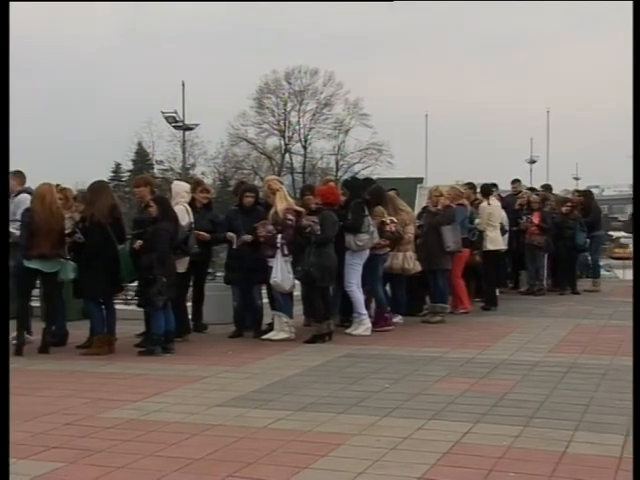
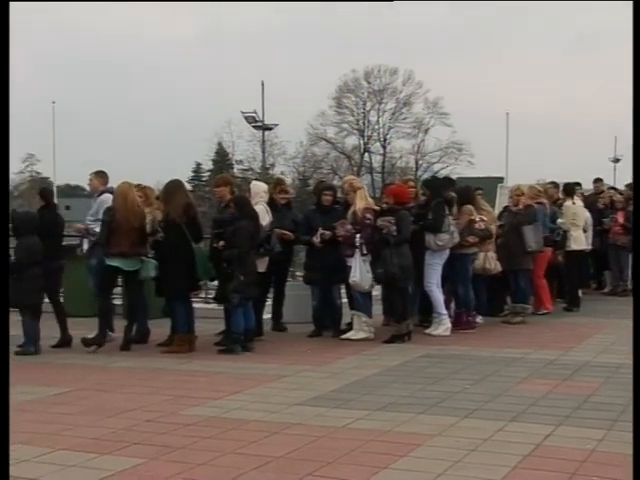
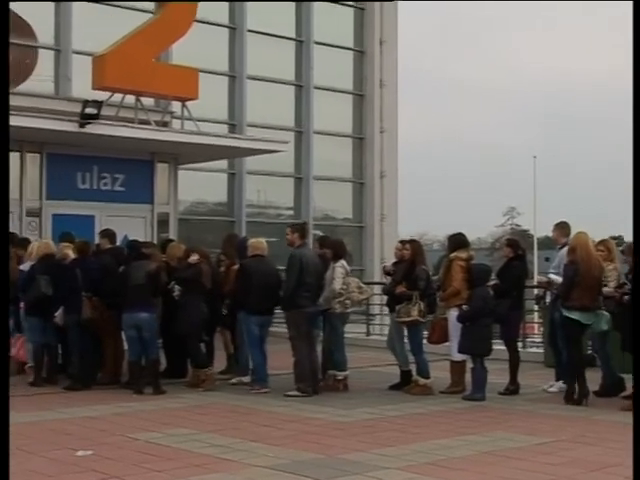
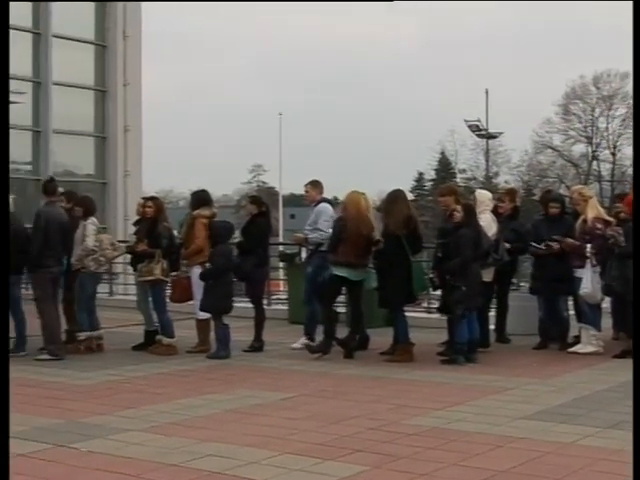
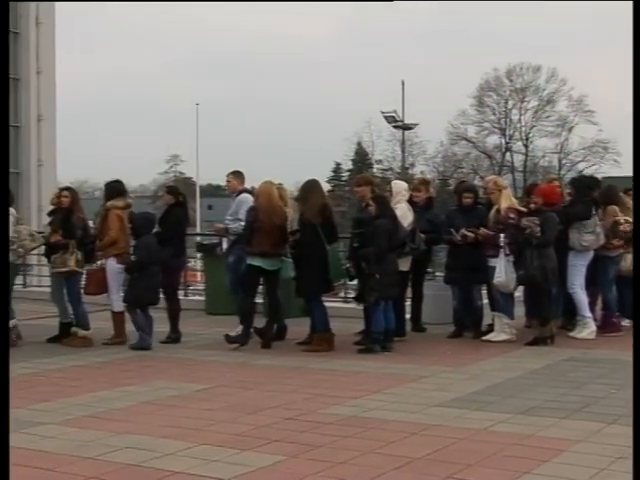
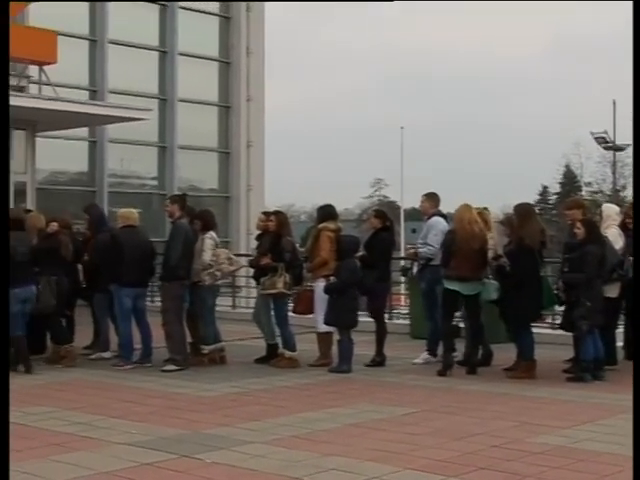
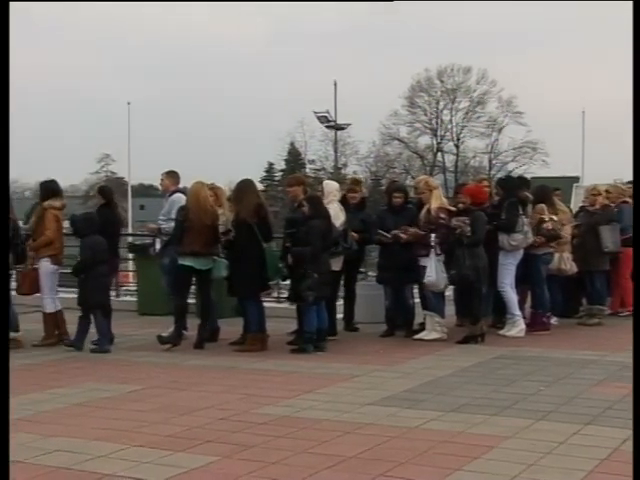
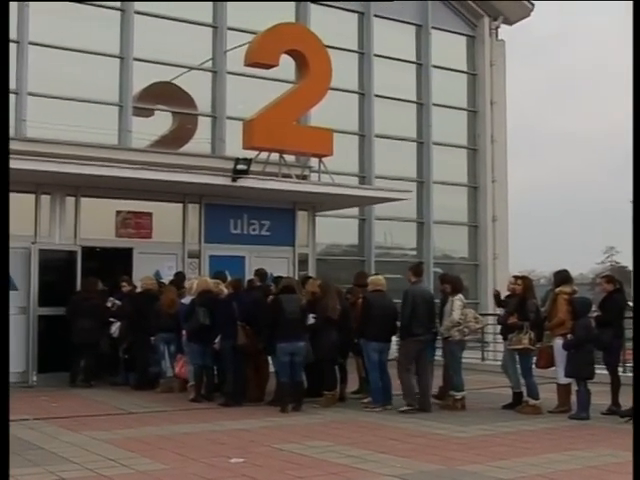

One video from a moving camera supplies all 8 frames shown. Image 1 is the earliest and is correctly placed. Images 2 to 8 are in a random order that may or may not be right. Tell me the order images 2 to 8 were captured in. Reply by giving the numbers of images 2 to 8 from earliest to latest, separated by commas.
2, 7, 5, 4, 6, 3, 8
